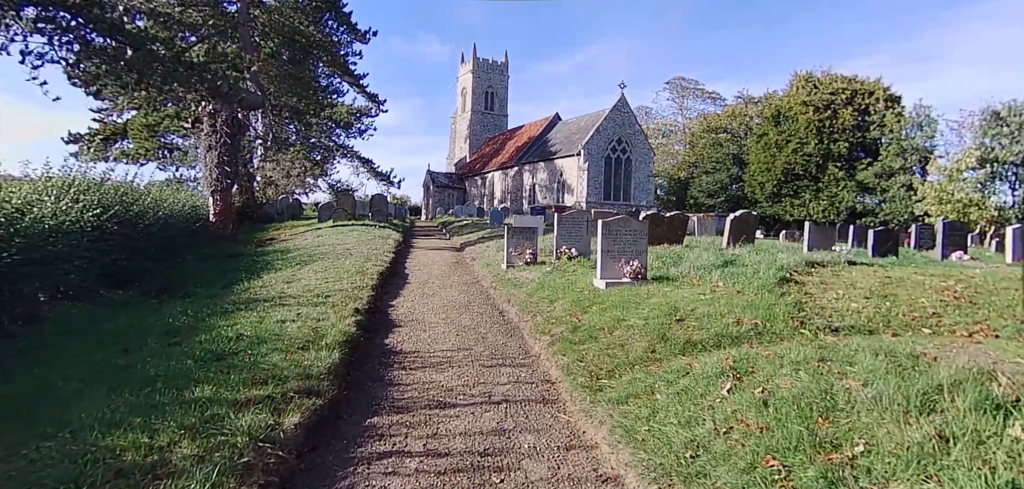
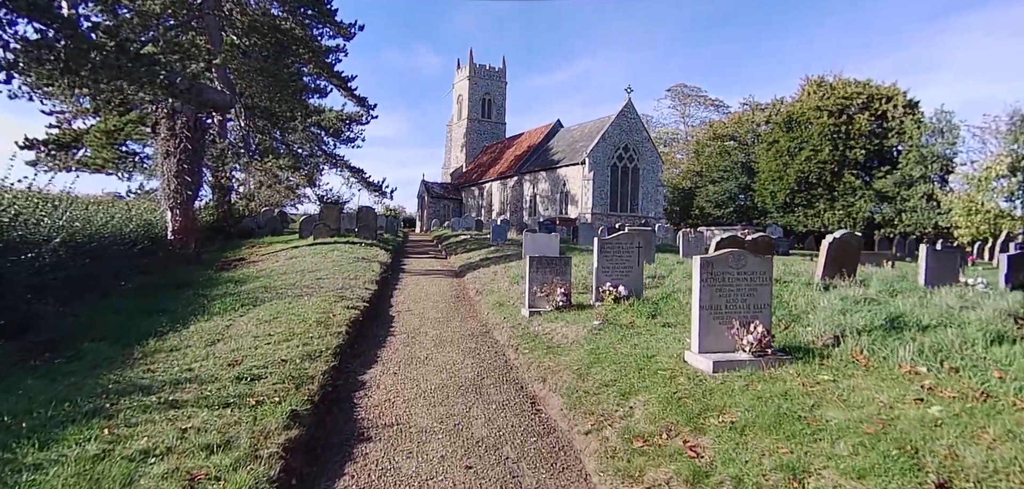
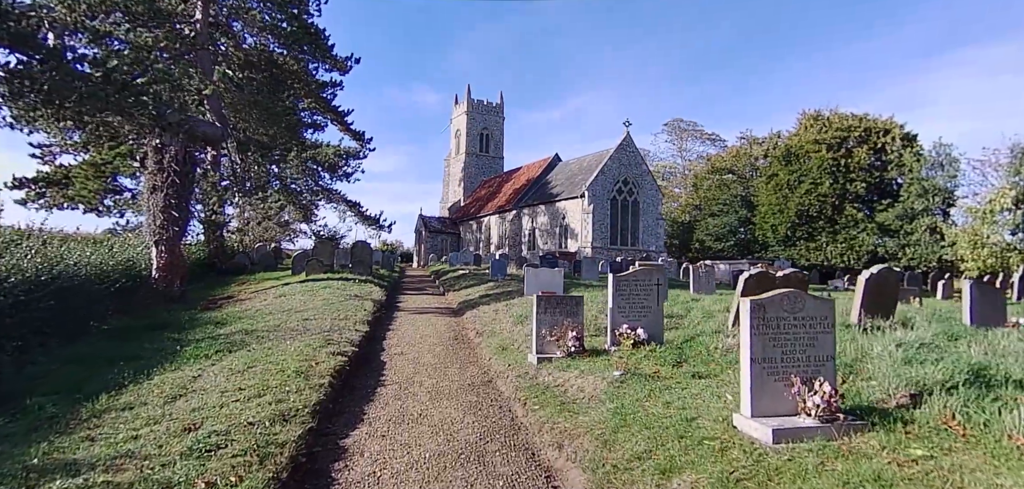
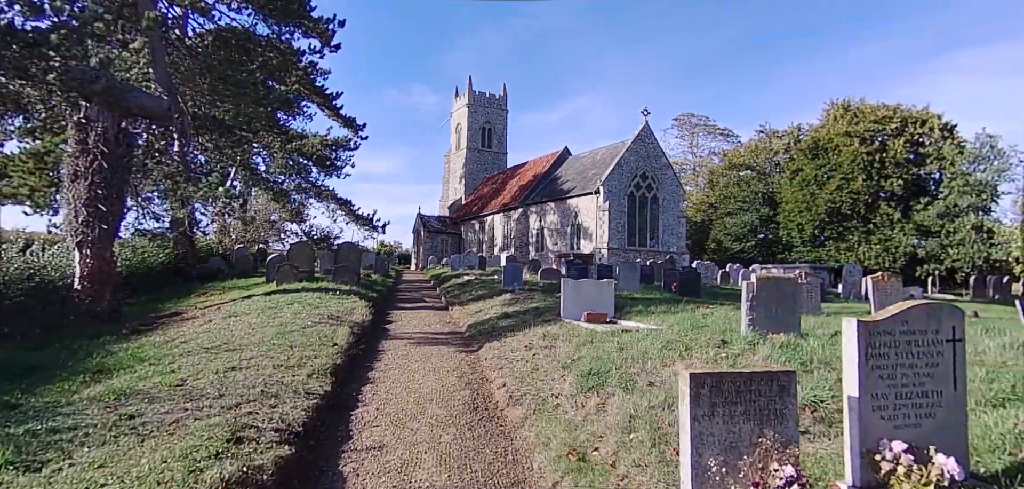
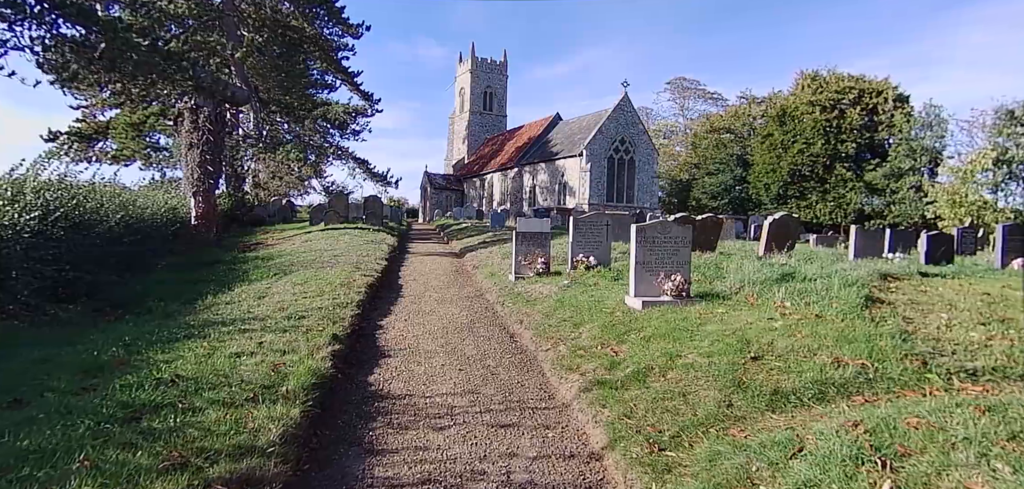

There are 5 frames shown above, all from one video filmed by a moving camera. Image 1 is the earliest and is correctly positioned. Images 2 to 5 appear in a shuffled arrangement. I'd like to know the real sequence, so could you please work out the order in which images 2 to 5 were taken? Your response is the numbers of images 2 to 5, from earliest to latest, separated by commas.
5, 2, 3, 4
